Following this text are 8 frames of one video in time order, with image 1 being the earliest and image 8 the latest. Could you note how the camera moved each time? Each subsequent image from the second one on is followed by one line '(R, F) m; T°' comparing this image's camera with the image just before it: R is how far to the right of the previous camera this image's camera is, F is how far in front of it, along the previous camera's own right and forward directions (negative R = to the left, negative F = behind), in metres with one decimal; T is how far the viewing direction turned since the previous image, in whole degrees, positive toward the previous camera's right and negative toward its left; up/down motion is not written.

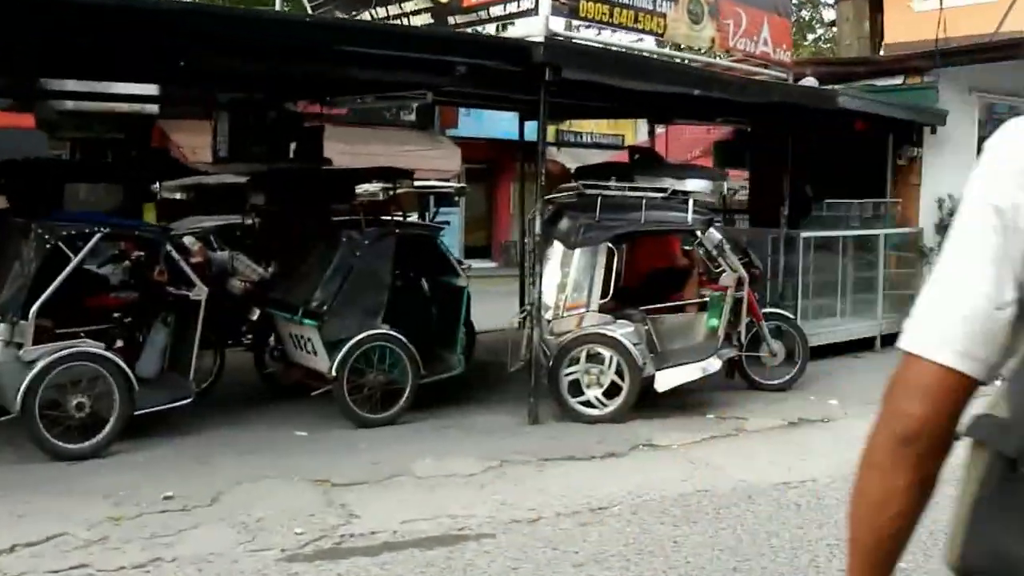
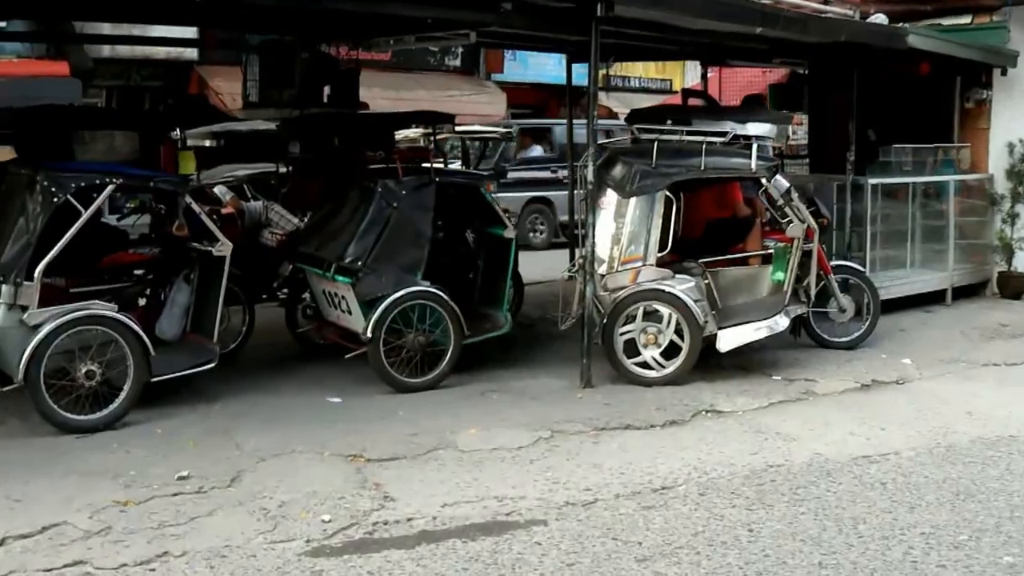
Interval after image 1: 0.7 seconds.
(0.0, +0.6) m; -2°
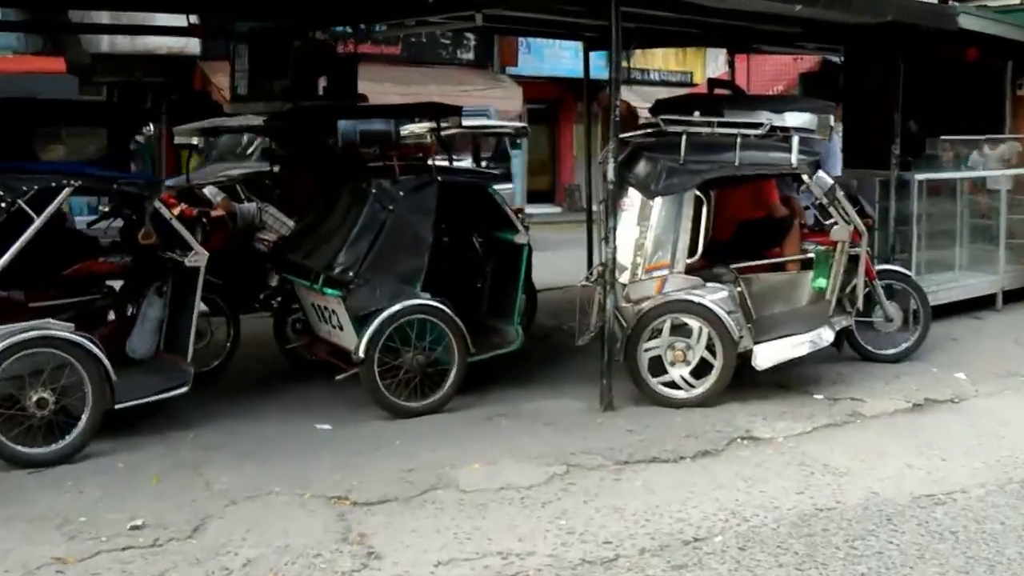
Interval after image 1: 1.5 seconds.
(0.0, +0.8) m; -1°
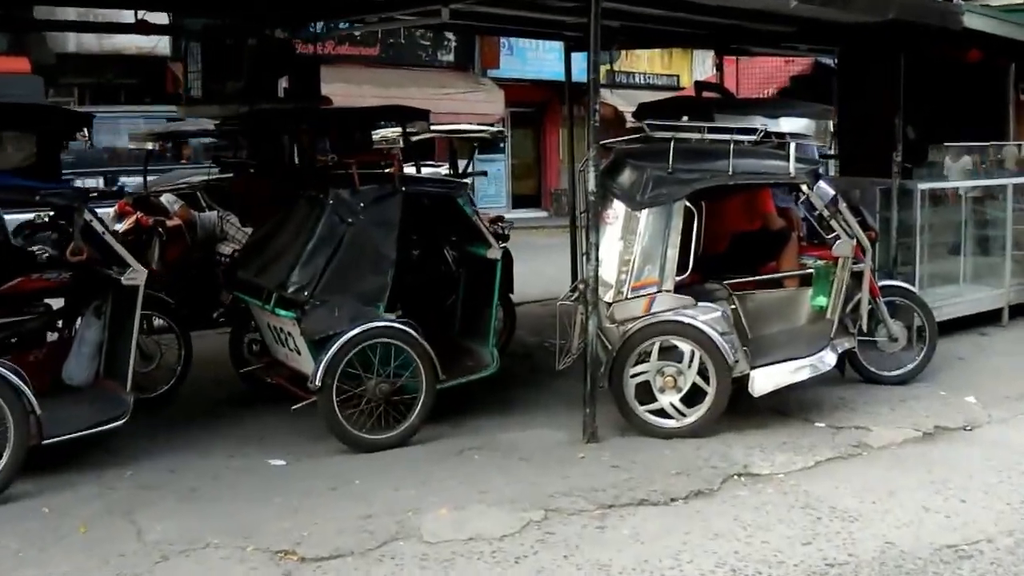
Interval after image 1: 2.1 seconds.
(0.0, +0.6) m; +1°
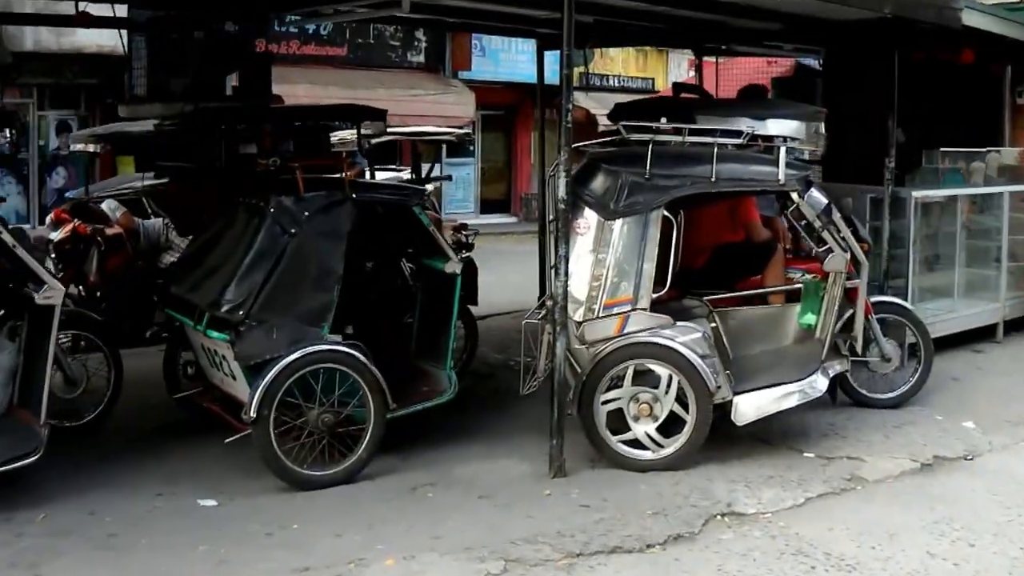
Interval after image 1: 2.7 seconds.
(0.0, +0.6) m; +1°
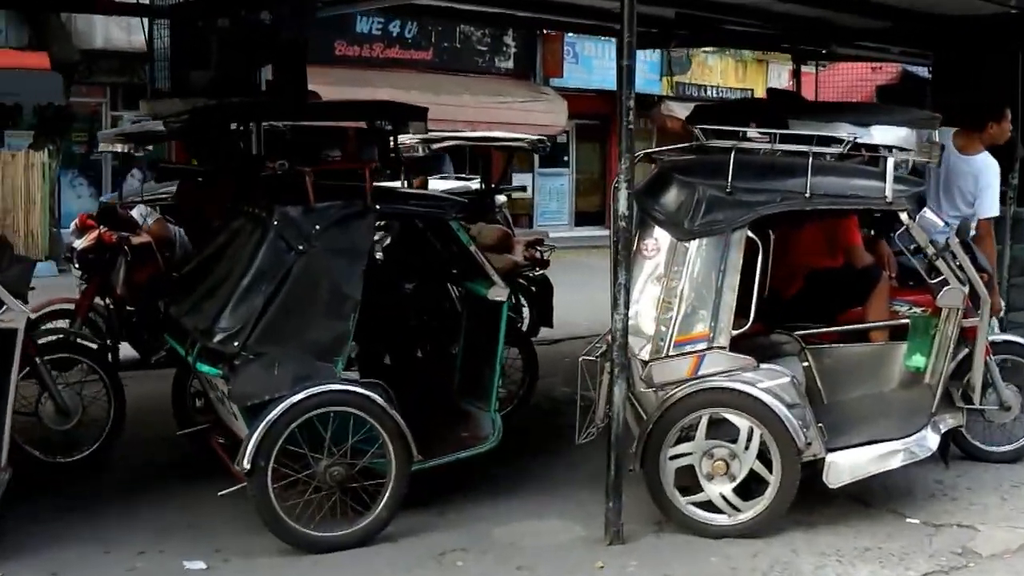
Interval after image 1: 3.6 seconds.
(+0.1, +0.8) m; -3°
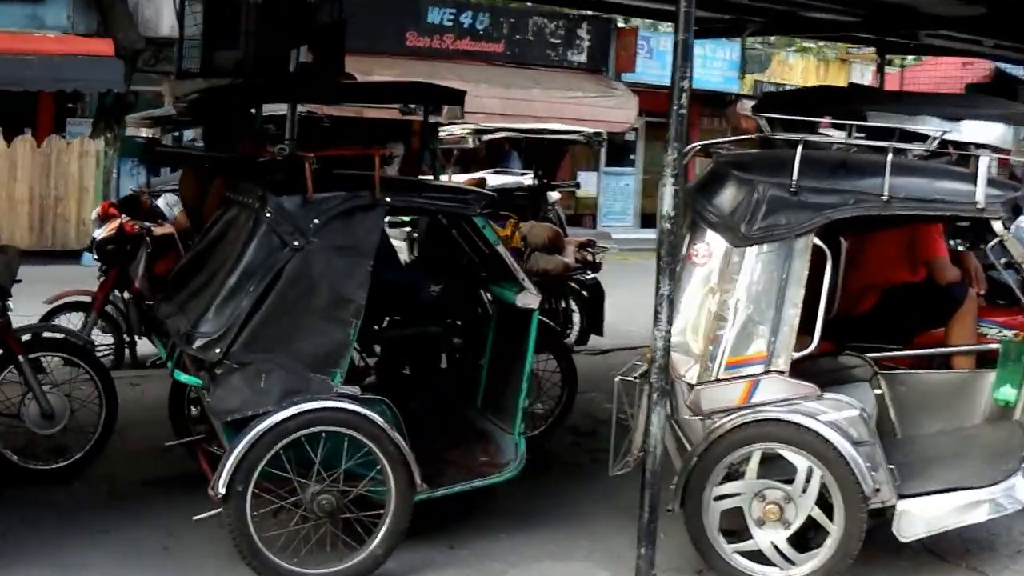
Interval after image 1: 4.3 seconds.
(+0.1, +0.6) m; -3°
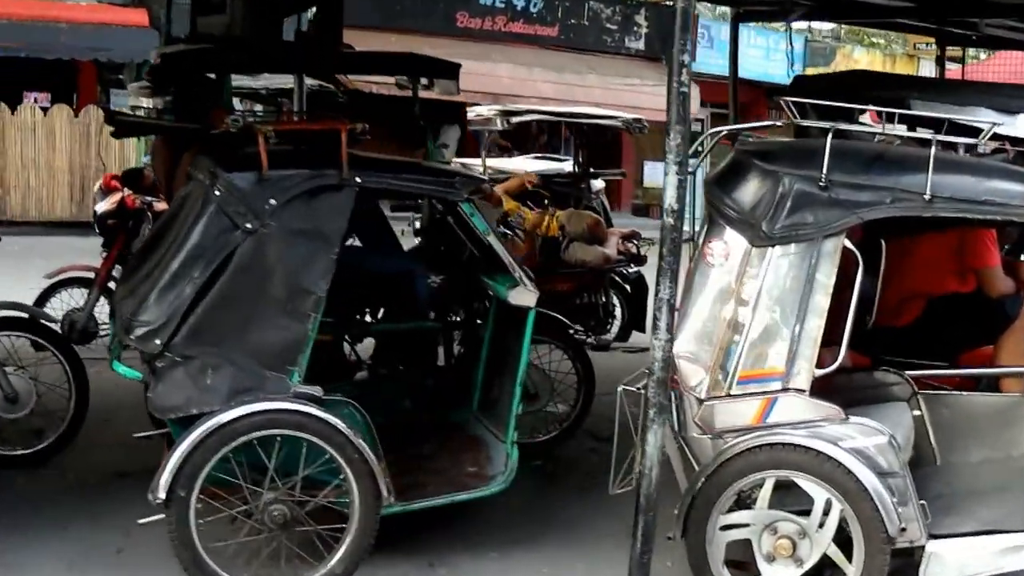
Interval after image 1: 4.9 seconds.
(+0.2, +0.5) m; -2°
